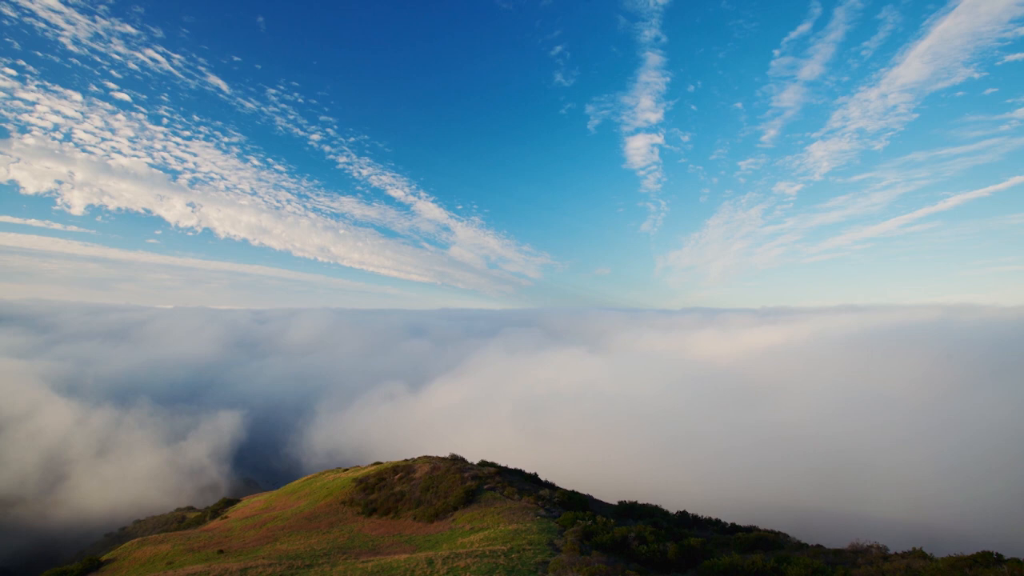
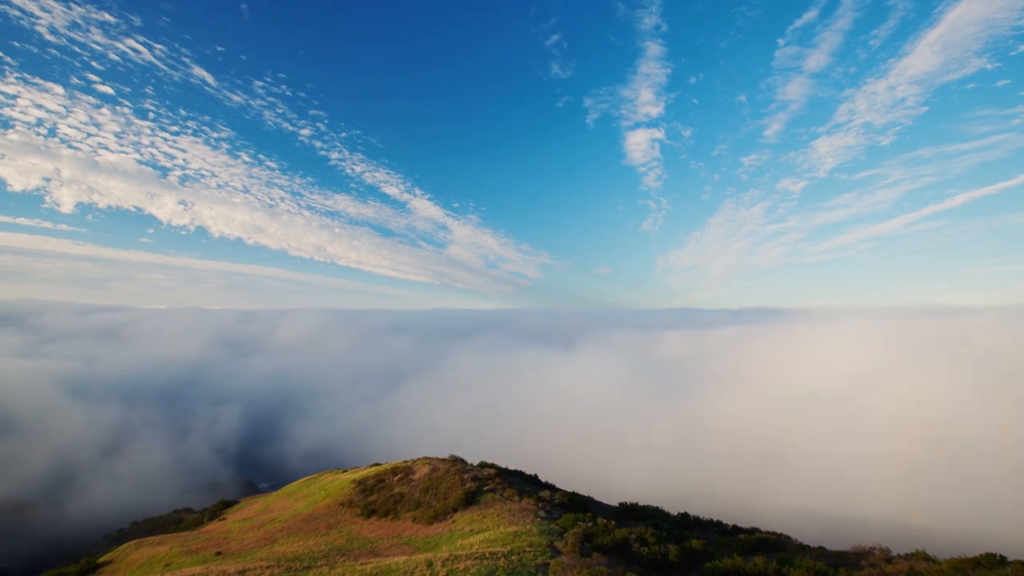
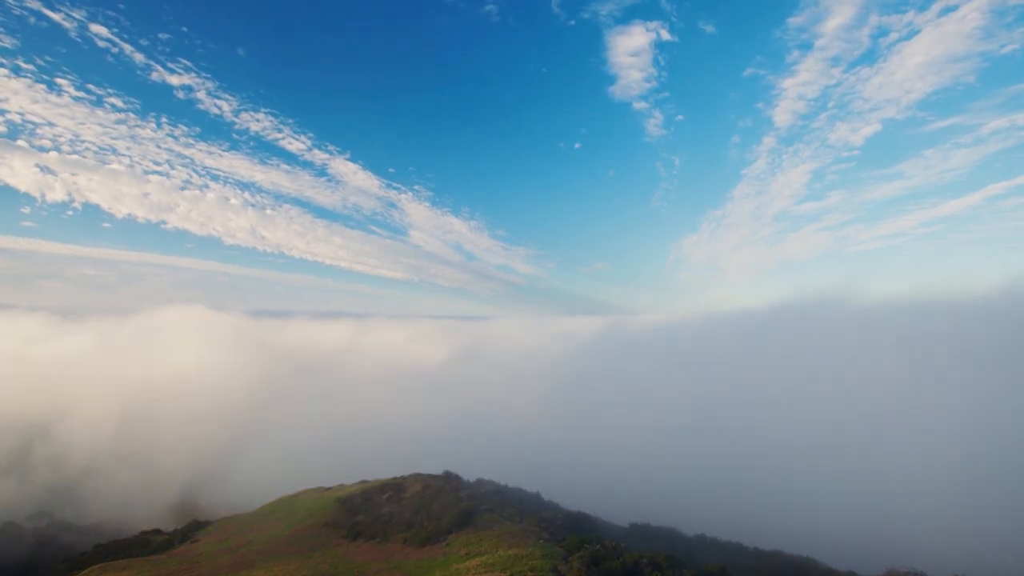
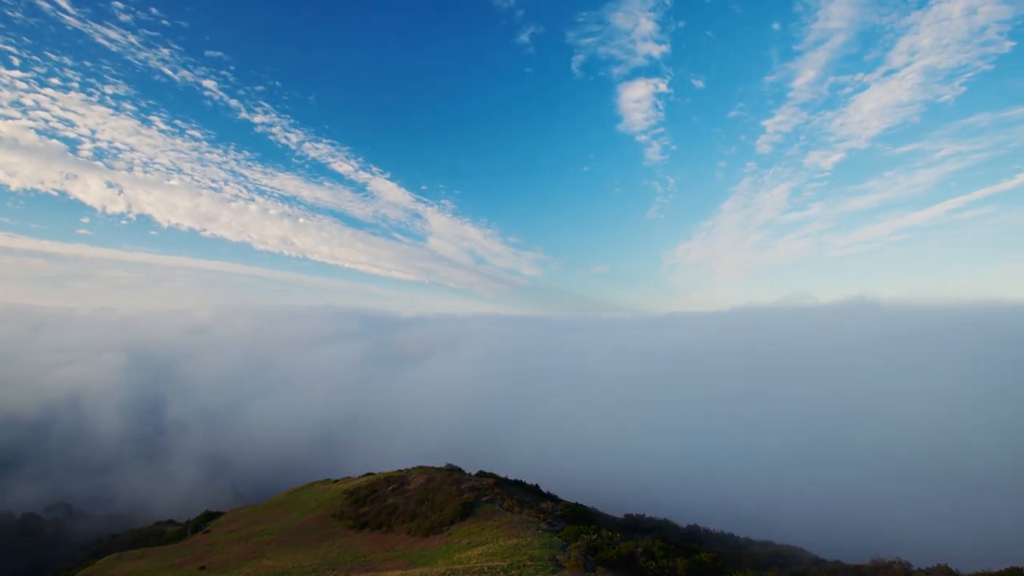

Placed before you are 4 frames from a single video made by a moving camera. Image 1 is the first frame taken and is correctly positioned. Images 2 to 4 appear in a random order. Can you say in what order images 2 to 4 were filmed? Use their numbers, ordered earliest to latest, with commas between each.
2, 4, 3
